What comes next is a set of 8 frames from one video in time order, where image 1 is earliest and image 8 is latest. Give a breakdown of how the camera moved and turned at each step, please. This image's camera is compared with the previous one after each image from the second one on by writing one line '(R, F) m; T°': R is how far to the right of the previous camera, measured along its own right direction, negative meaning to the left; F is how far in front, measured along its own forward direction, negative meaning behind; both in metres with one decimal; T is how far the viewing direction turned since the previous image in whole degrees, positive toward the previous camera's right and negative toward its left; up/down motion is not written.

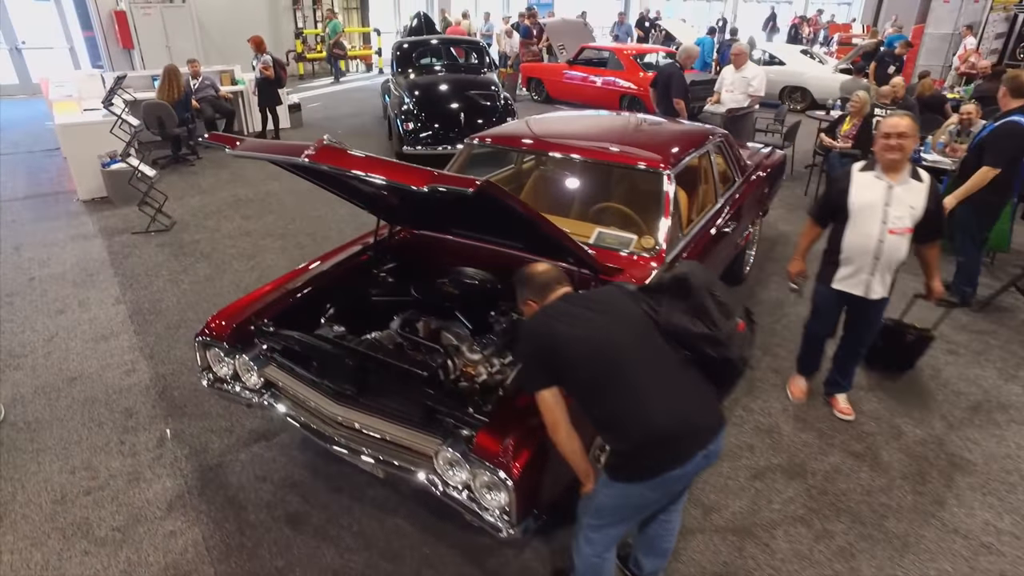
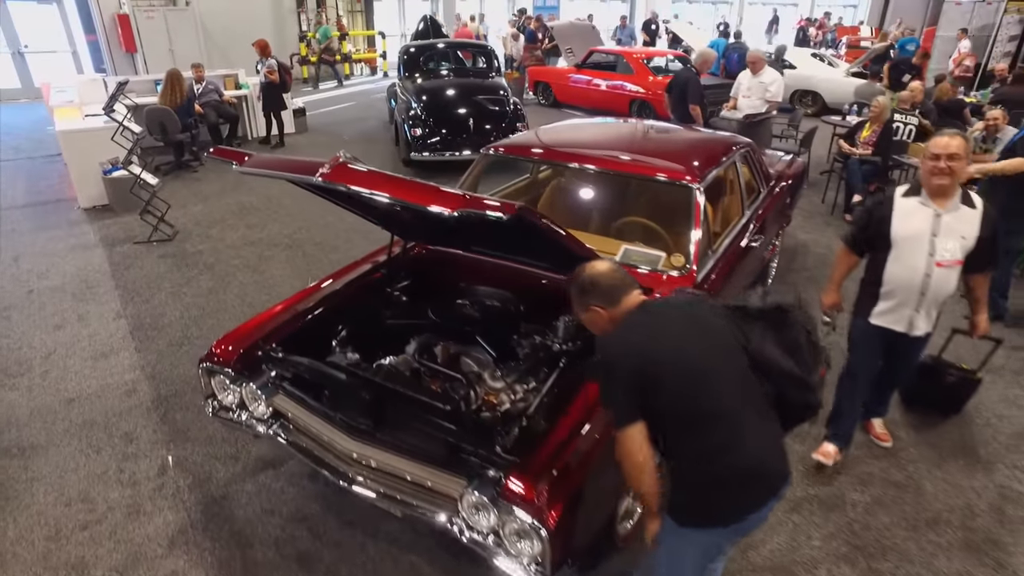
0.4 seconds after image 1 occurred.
(-0.1, +0.2) m; 0°
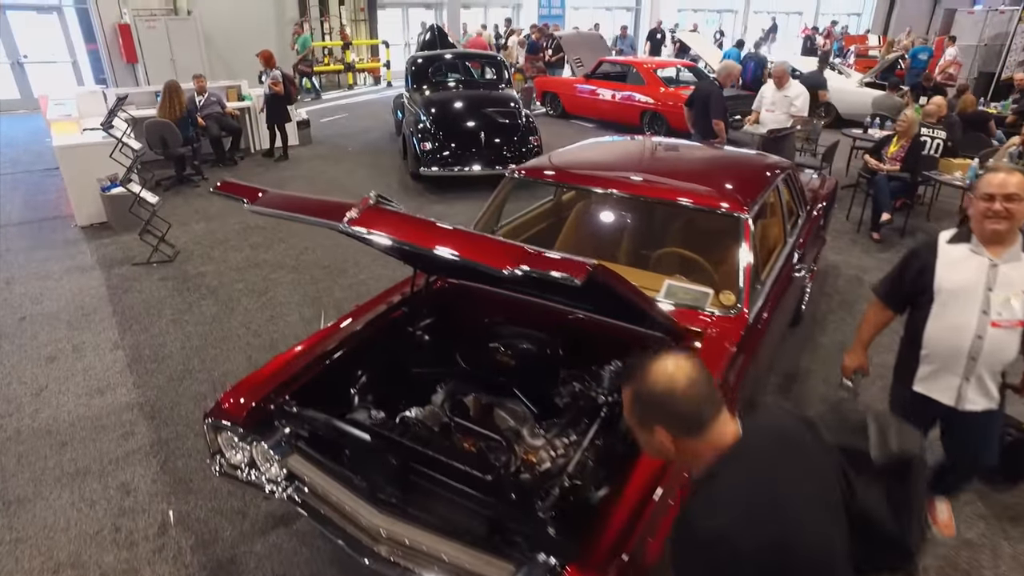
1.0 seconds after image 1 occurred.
(-0.2, +0.3) m; 0°
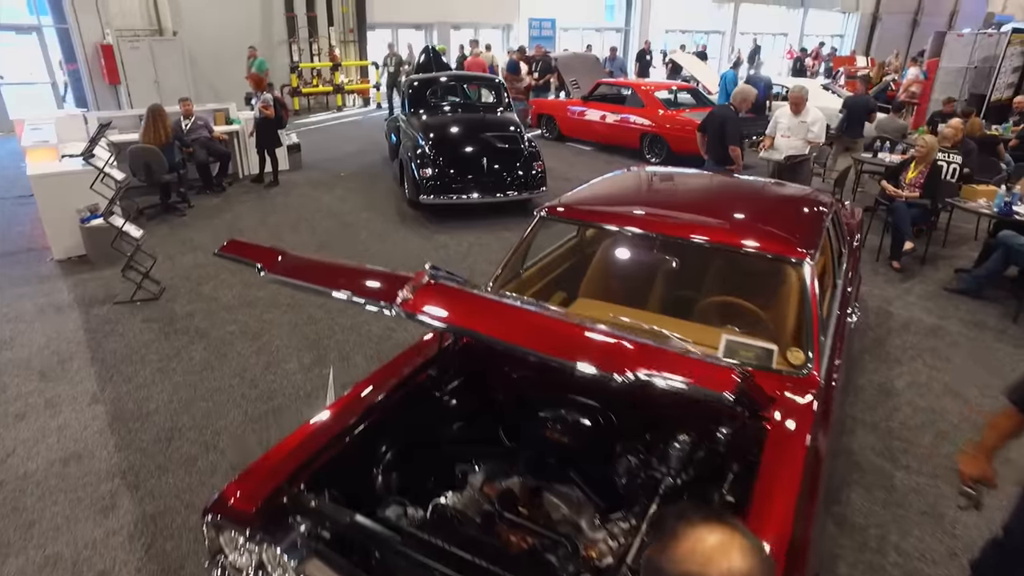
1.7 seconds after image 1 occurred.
(-0.2, +0.3) m; +1°
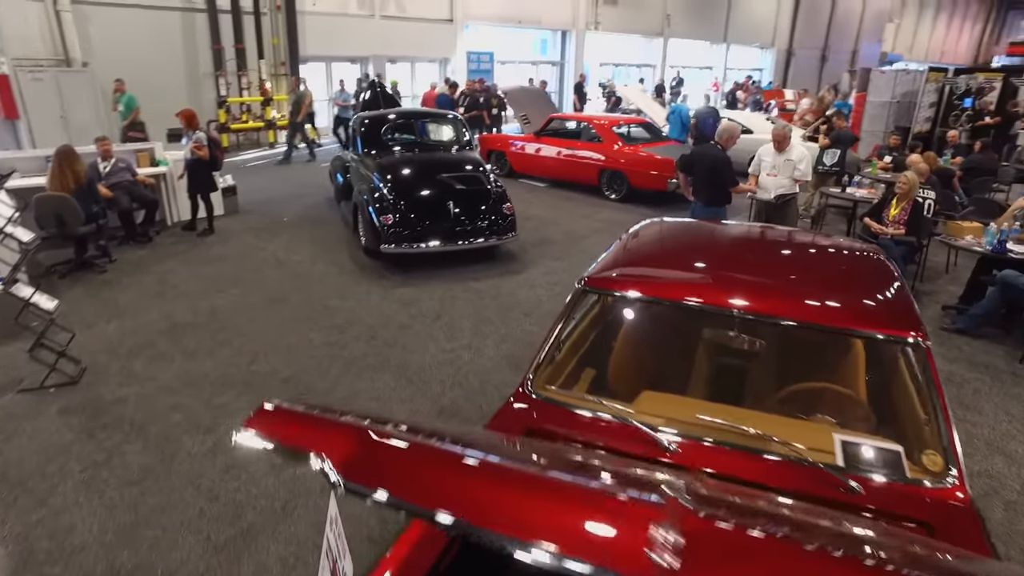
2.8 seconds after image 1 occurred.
(-0.5, +0.6) m; +6°
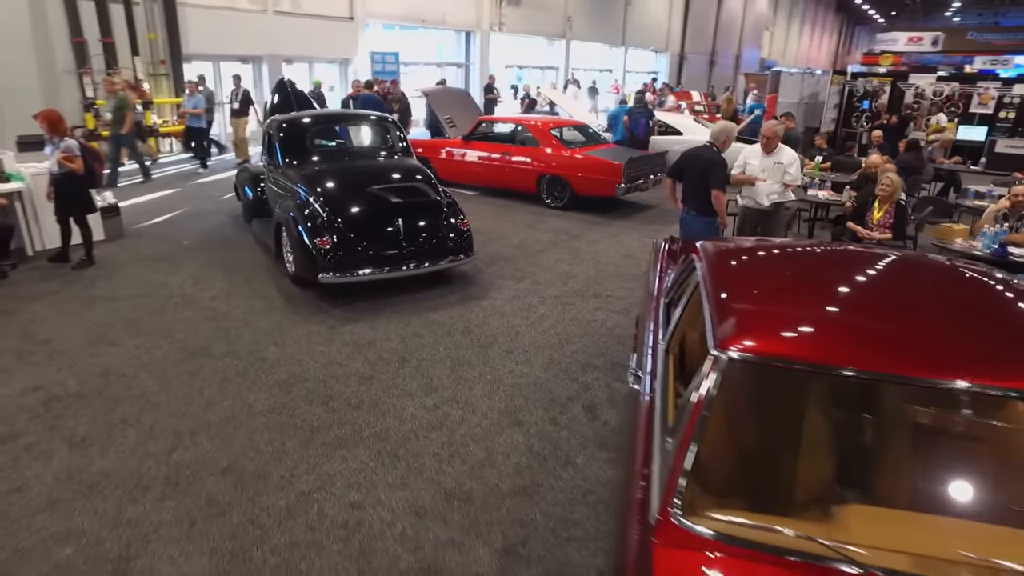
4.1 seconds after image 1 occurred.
(-0.6, +1.0) m; +9°
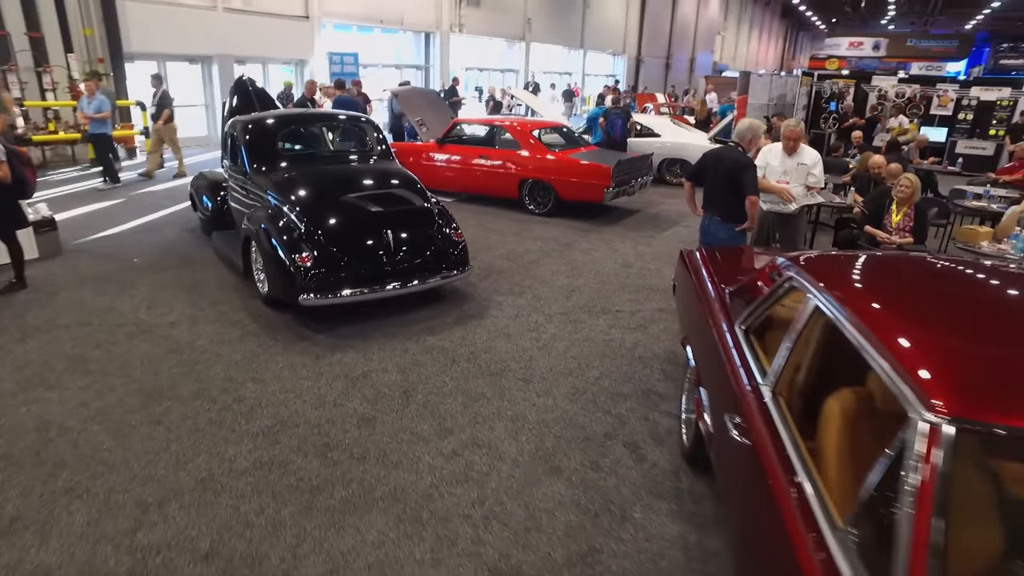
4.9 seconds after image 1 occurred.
(-0.4, +0.6) m; +4°
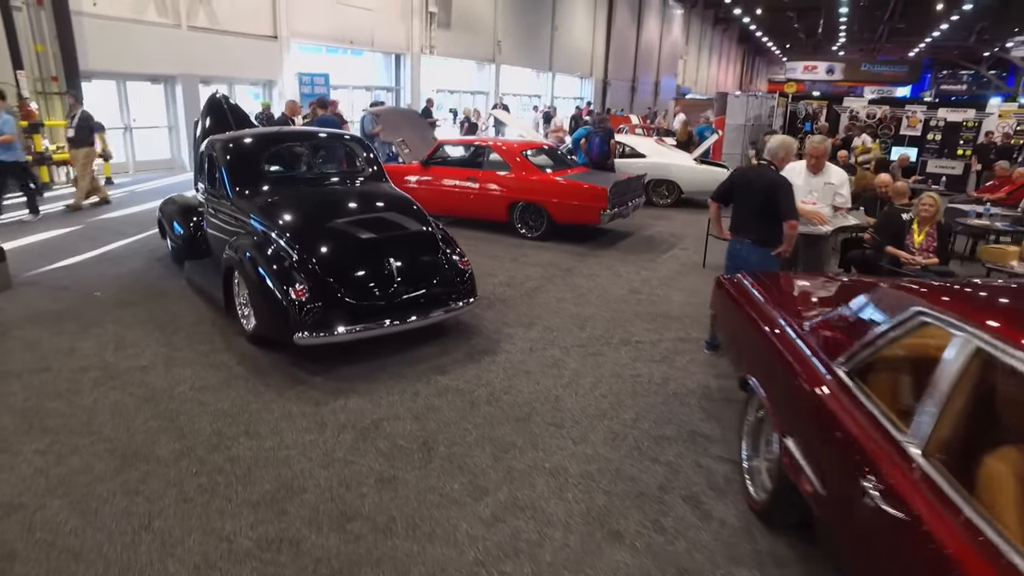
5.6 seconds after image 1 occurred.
(-0.4, +0.5) m; +3°
